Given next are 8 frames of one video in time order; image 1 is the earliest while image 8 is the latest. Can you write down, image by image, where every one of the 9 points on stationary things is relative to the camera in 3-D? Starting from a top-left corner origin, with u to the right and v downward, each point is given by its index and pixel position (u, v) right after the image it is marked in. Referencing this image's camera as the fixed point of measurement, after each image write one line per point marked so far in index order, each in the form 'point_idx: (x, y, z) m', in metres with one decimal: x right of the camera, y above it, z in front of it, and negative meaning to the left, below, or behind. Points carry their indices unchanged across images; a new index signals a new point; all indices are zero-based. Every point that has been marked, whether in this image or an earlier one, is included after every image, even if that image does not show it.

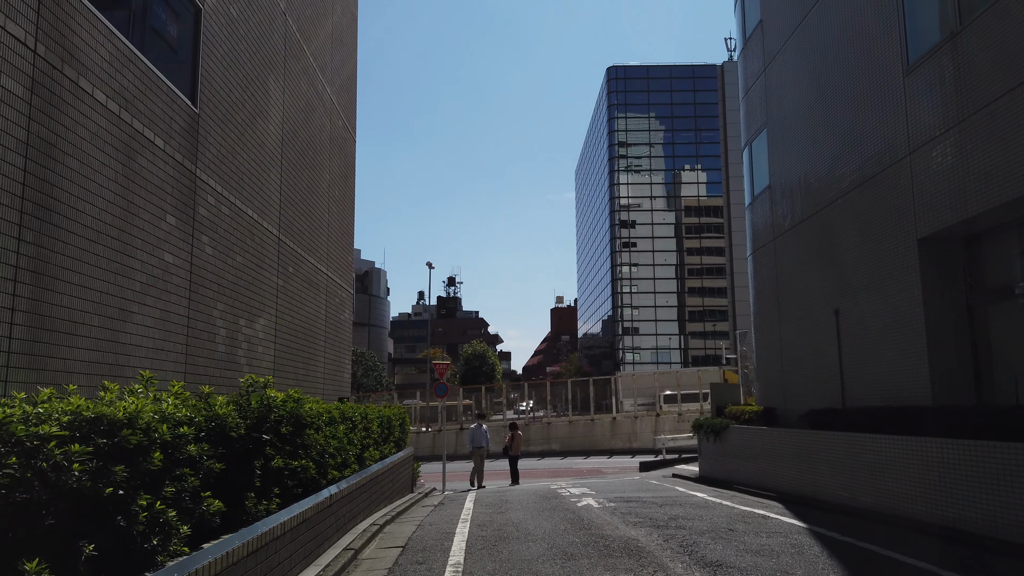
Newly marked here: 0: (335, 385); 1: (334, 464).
0: (-4.2, -2.3, +18.1) m
1: (-2.1, -2.1, +8.9) m
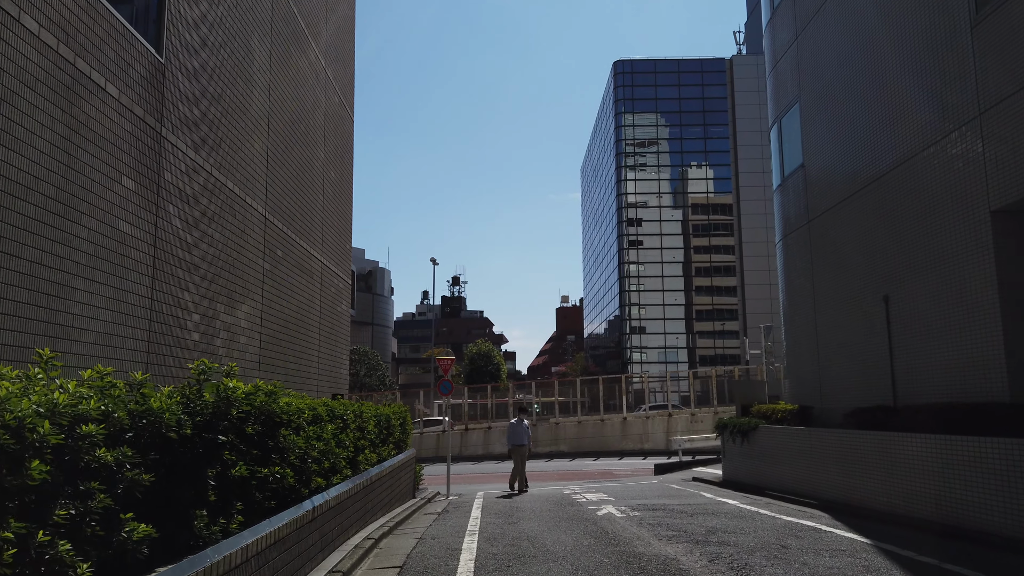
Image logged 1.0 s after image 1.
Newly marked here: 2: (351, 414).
0: (-4.0, -2.1, +16.8) m
1: (-1.9, -1.8, +7.5) m
2: (-2.0, -1.6, +9.4) m
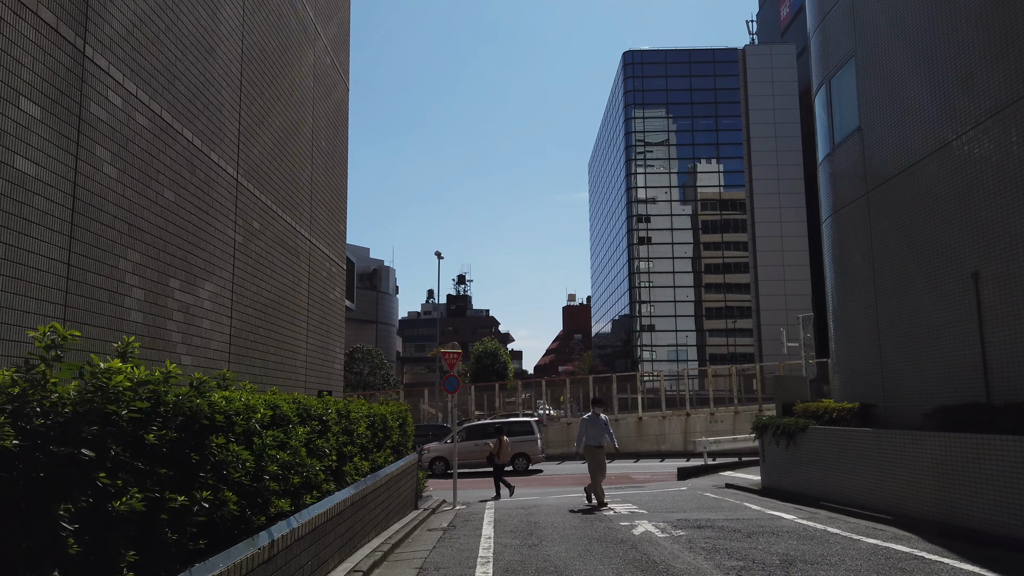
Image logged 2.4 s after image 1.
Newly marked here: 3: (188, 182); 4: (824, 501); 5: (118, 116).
0: (-3.7, -1.8, +14.9) m
1: (-1.7, -1.5, +5.6) m
2: (-1.8, -1.2, +7.5) m
3: (-3.8, +1.3, +9.0) m
4: (+5.2, -3.5, +12.6) m
5: (-3.8, +1.6, +7.3) m
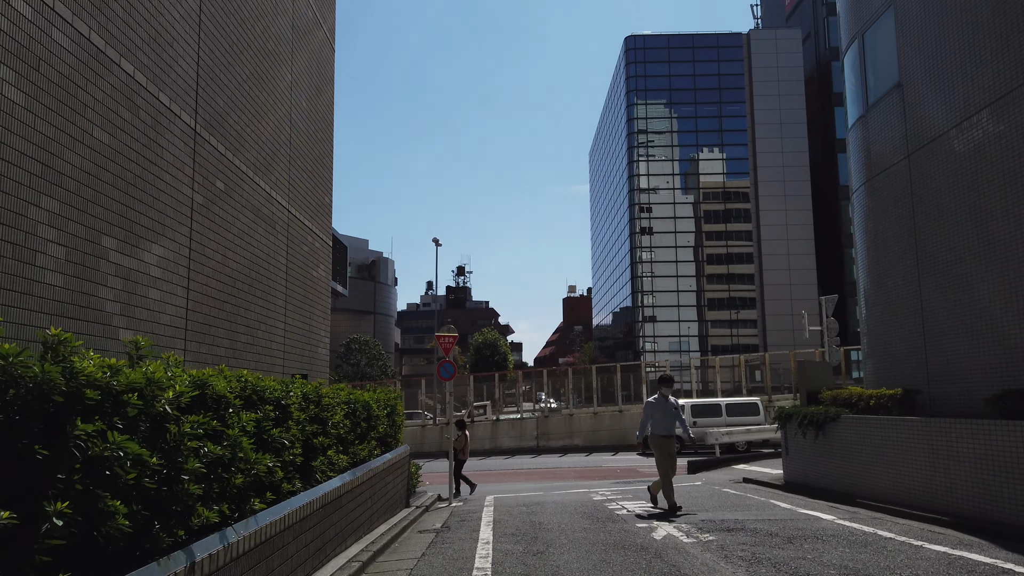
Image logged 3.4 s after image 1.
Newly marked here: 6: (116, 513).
0: (-3.7, -1.3, +13.6) m
1: (-1.7, -1.2, +4.3) m
2: (-1.8, -0.9, +6.2) m
3: (-3.8, +1.6, +7.7) m
4: (+5.2, -3.1, +11.3) m
5: (-3.8, +2.0, +6.0) m
6: (-1.7, -0.9, +3.1) m
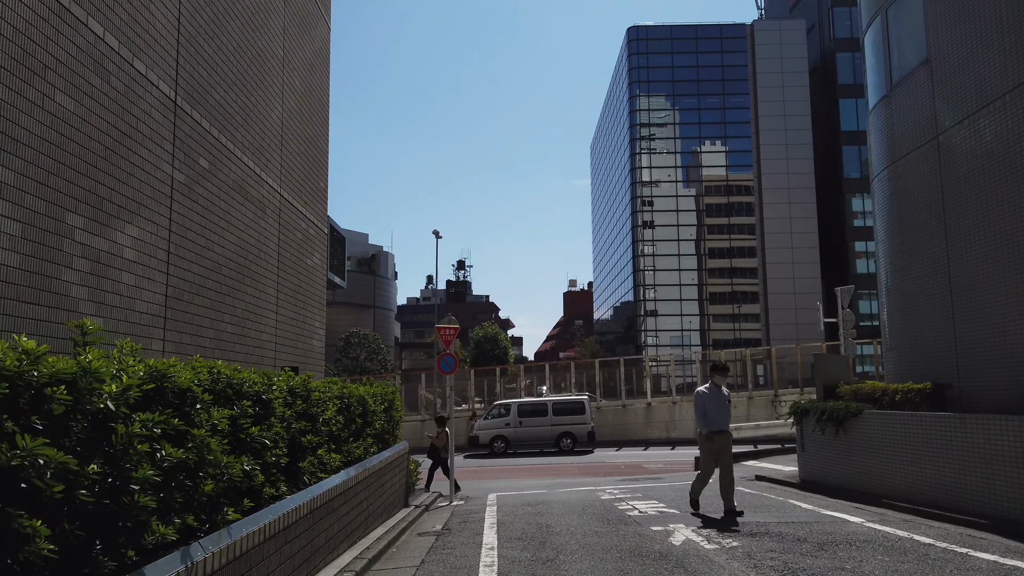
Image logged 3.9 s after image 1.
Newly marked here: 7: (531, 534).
0: (-3.7, -1.1, +13.0) m
1: (-1.6, -1.0, +3.7) m
2: (-1.7, -0.7, +5.5) m
3: (-3.8, +1.8, +7.0) m
4: (+5.3, -3.0, +10.6) m
5: (-3.7, +2.1, +5.3) m
6: (-1.6, -0.8, +2.5) m
7: (+0.2, -2.9, +8.9) m
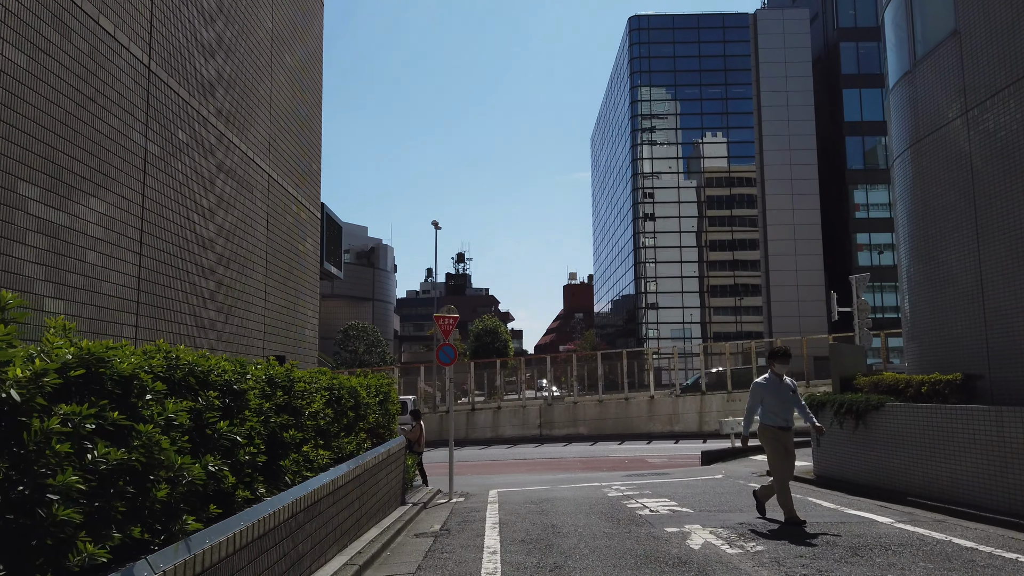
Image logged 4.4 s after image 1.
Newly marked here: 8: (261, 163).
0: (-3.6, -0.9, +12.3) m
1: (-1.6, -0.9, +3.0) m
2: (-1.7, -0.6, +4.9) m
3: (-3.7, +2.0, +6.3) m
4: (+5.3, -2.8, +10.0) m
5: (-3.7, +2.3, +4.6) m
6: (-1.5, -0.7, +1.8) m
7: (+0.2, -2.7, +8.3) m
8: (-3.7, +1.9, +11.4) m
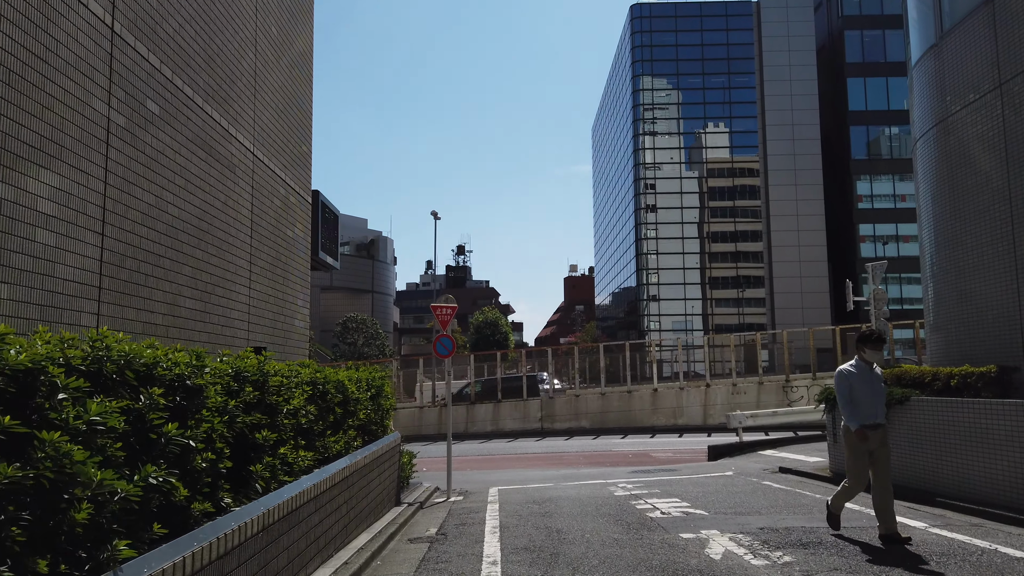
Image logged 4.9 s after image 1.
0: (-3.6, -0.7, +11.6) m
1: (-1.6, -0.8, +2.3) m
2: (-1.7, -0.5, +4.2) m
3: (-3.7, +2.1, +5.6) m
4: (+5.3, -2.6, +9.4) m
5: (-3.7, +2.4, +3.9) m
6: (-1.5, -0.6, +1.2) m
7: (+0.3, -2.5, +7.6) m
8: (-3.7, +2.0, +10.7) m
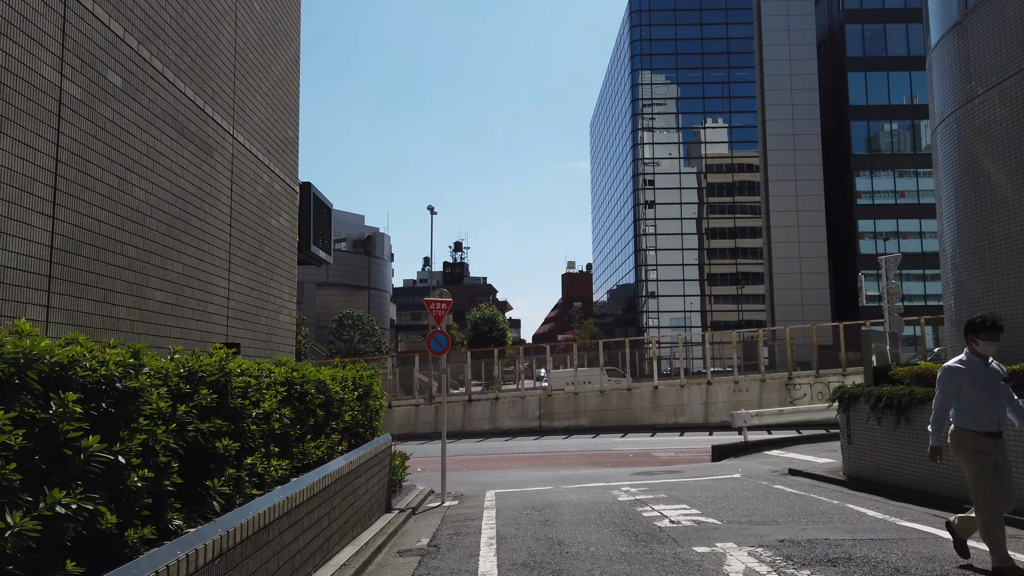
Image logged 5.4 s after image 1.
0: (-3.6, -0.6, +11.0) m
1: (-1.6, -0.7, +1.7) m
2: (-1.7, -0.4, +3.5) m
3: (-3.7, +2.2, +4.9) m
4: (+5.3, -2.5, +8.7) m
5: (-3.7, +2.5, +3.2) m
6: (-1.5, -0.6, +0.5) m
7: (+0.2, -2.5, +6.9) m
8: (-3.8, +2.1, +10.0) m
